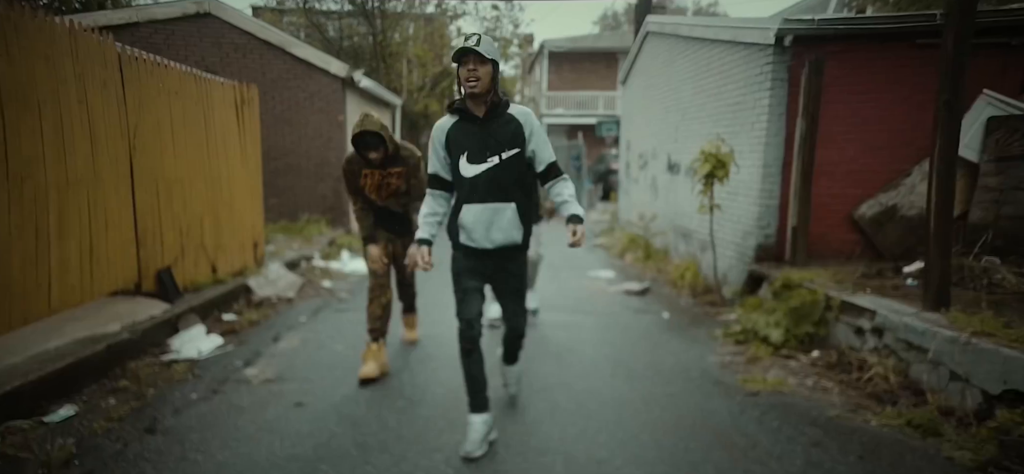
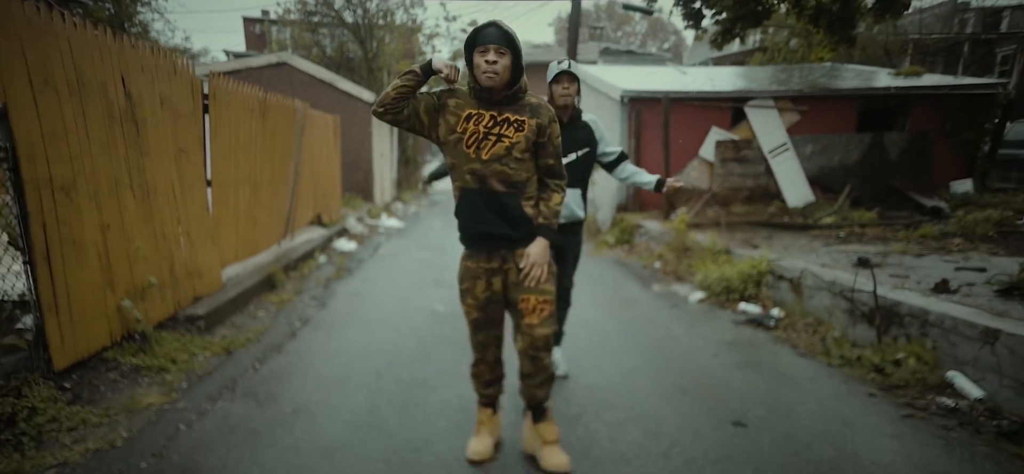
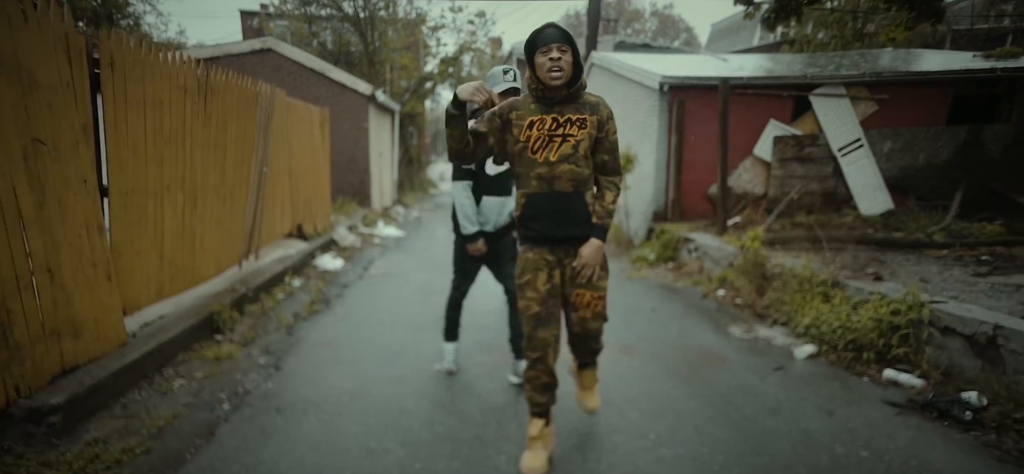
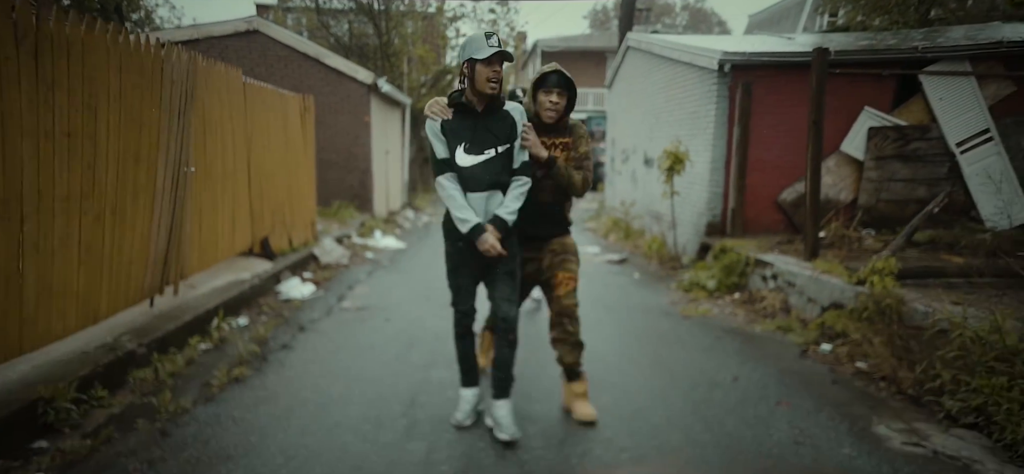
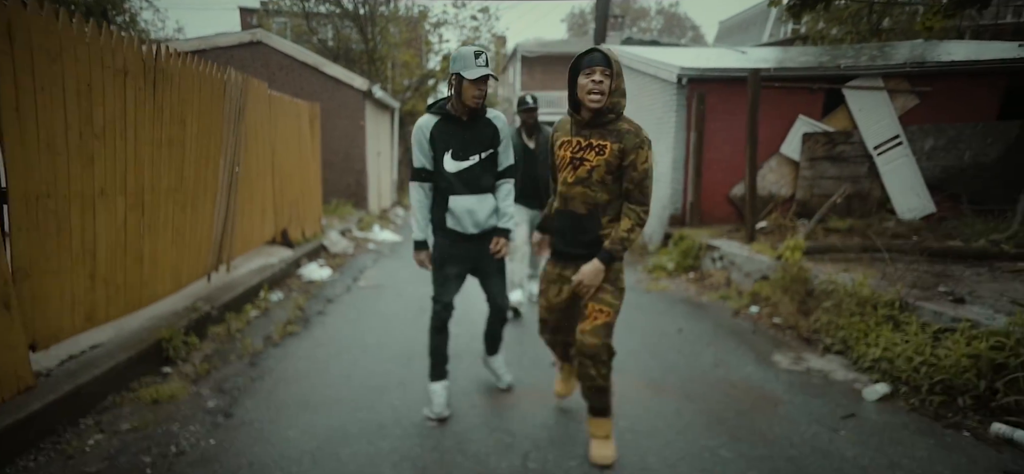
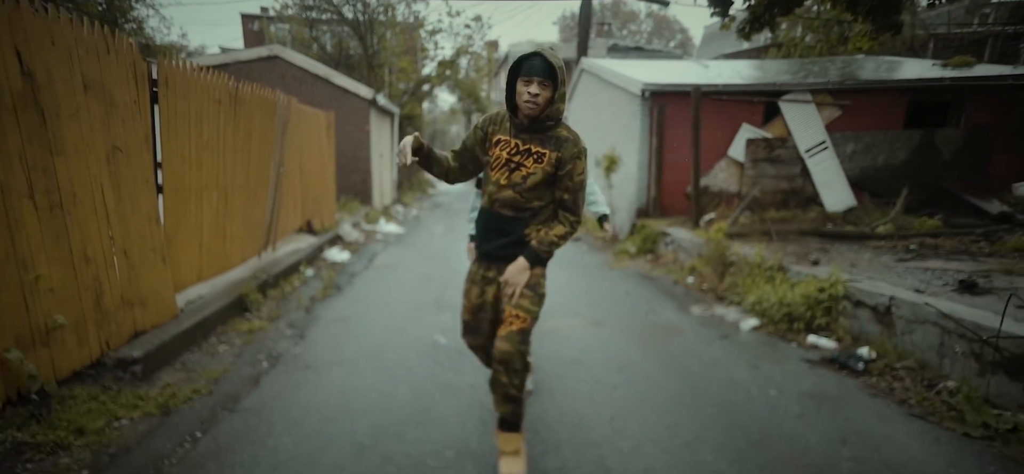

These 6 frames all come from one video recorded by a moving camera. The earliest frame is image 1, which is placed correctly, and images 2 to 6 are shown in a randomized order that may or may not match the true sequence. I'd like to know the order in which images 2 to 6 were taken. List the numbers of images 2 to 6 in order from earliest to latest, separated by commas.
4, 5, 3, 6, 2
